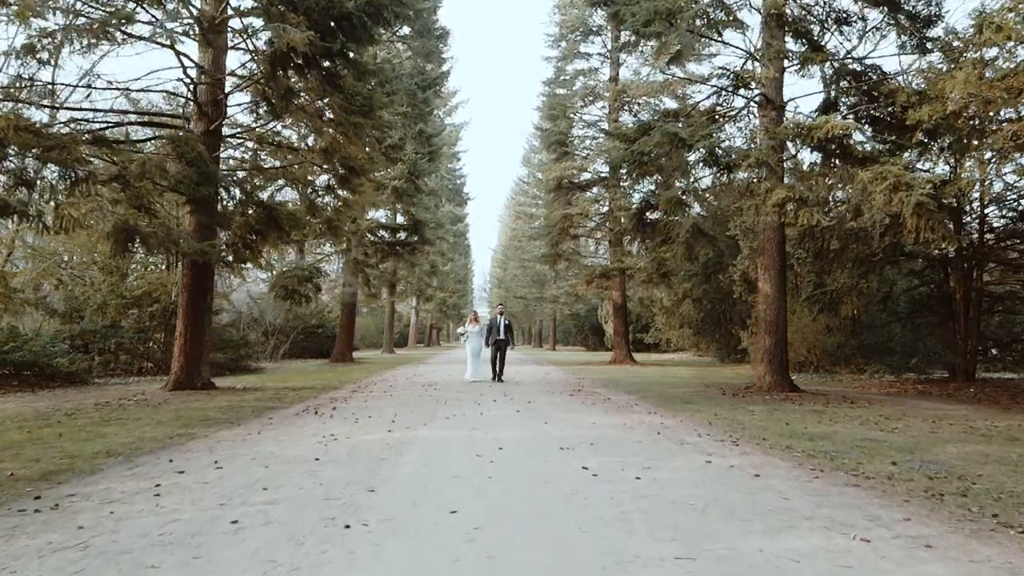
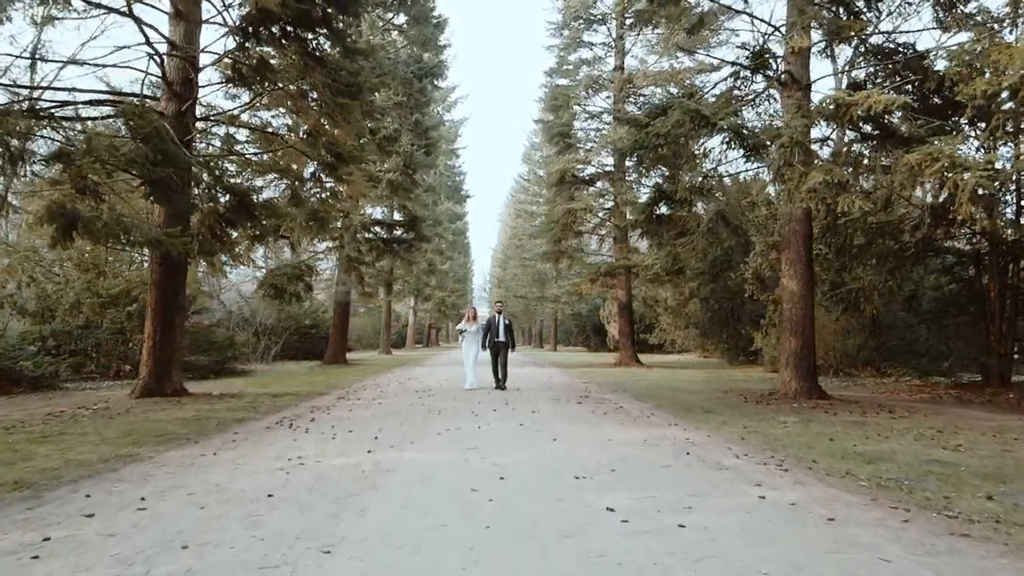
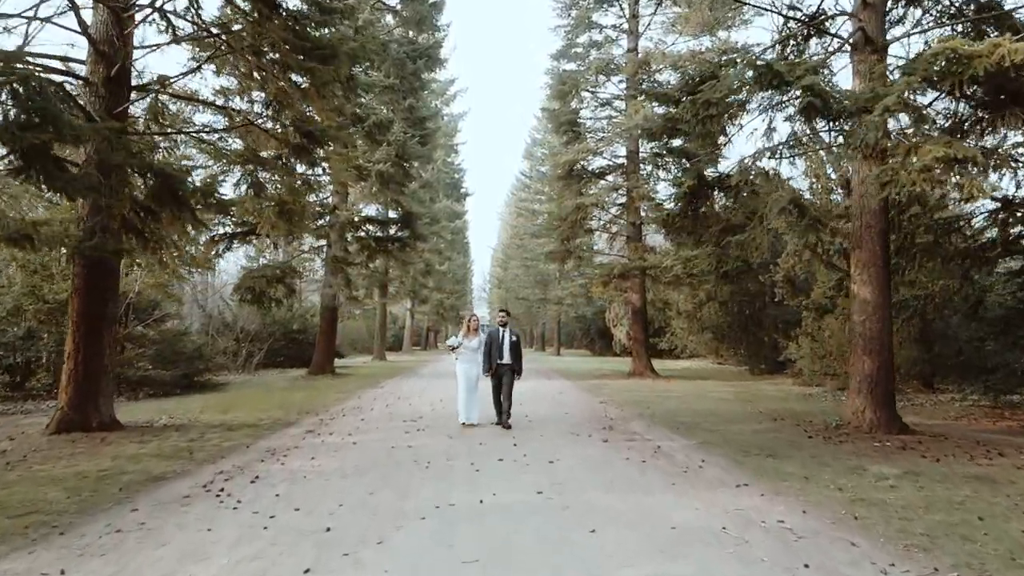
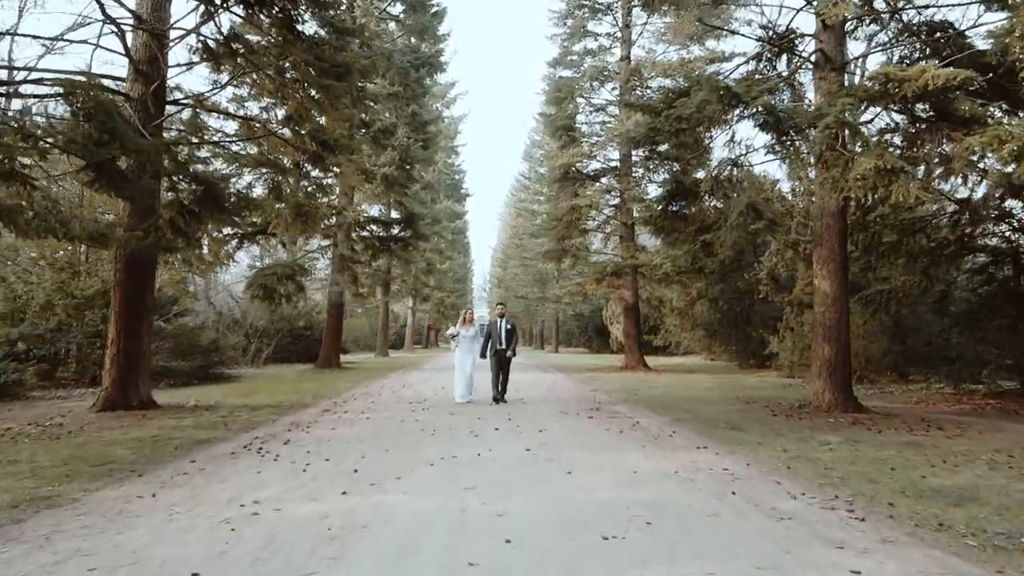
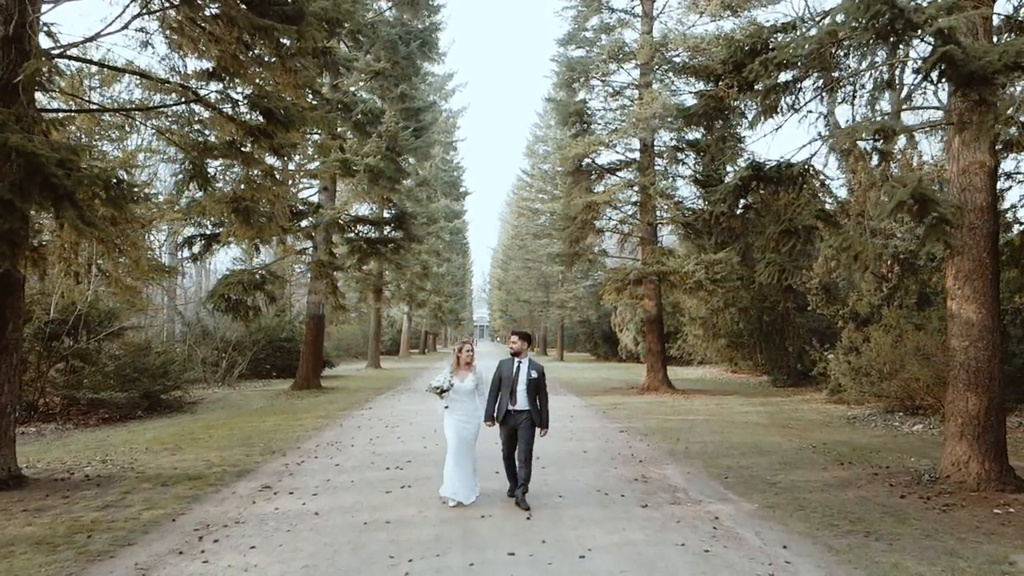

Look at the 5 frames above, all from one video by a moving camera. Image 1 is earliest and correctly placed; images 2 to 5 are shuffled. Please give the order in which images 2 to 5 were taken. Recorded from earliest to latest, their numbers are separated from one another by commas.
2, 4, 3, 5
